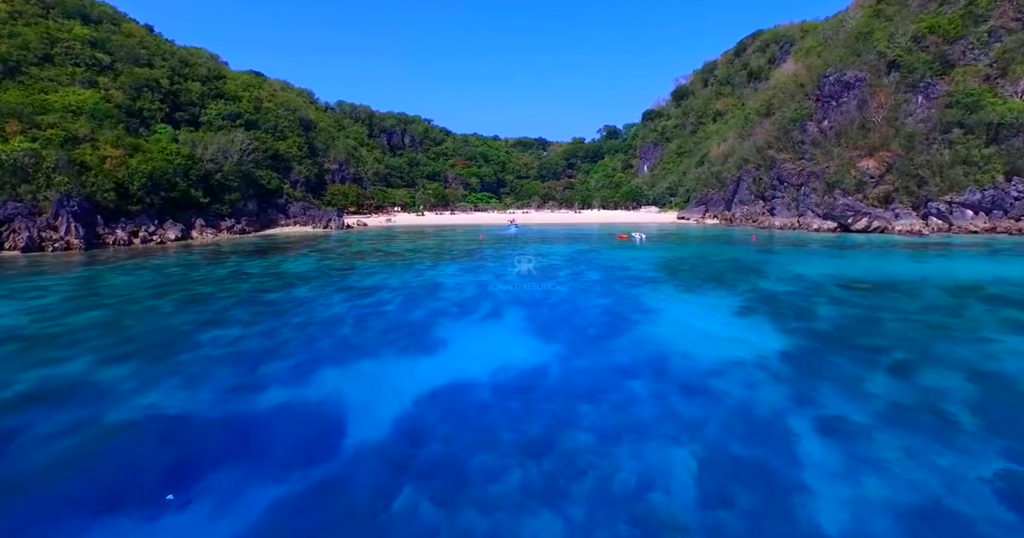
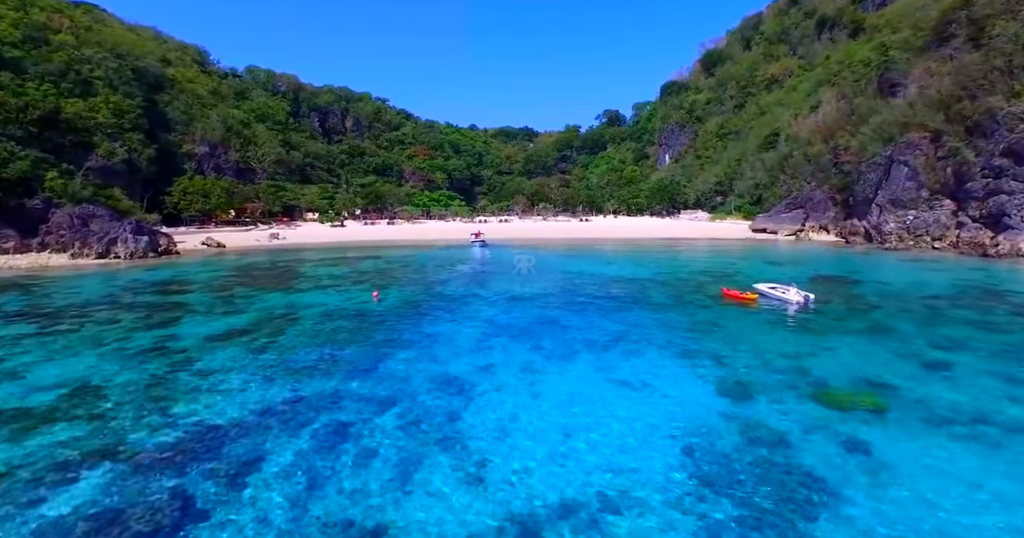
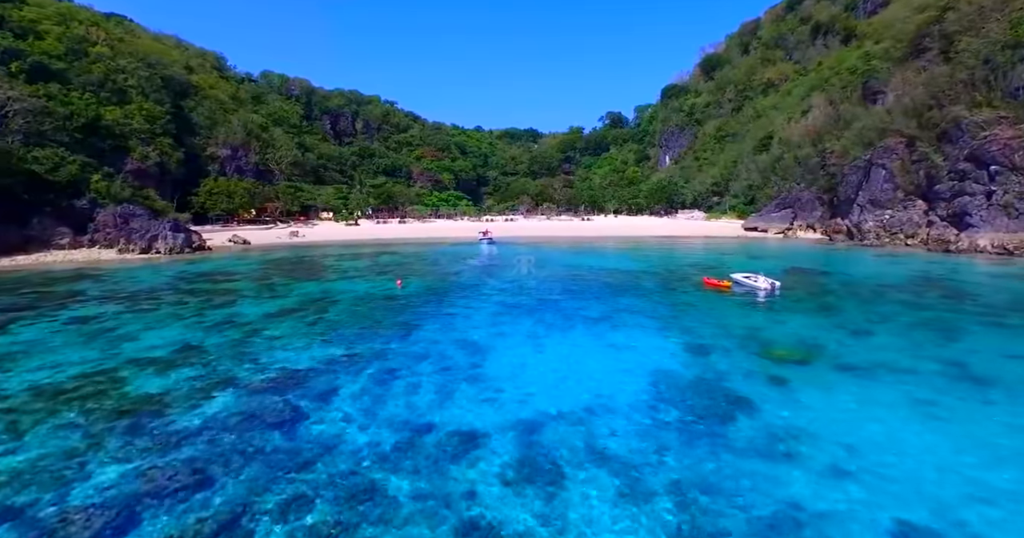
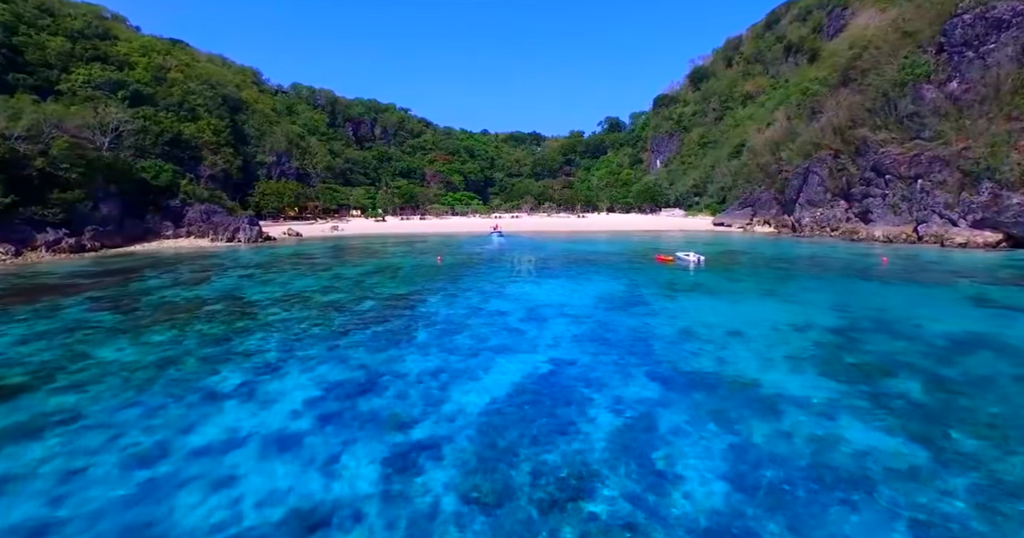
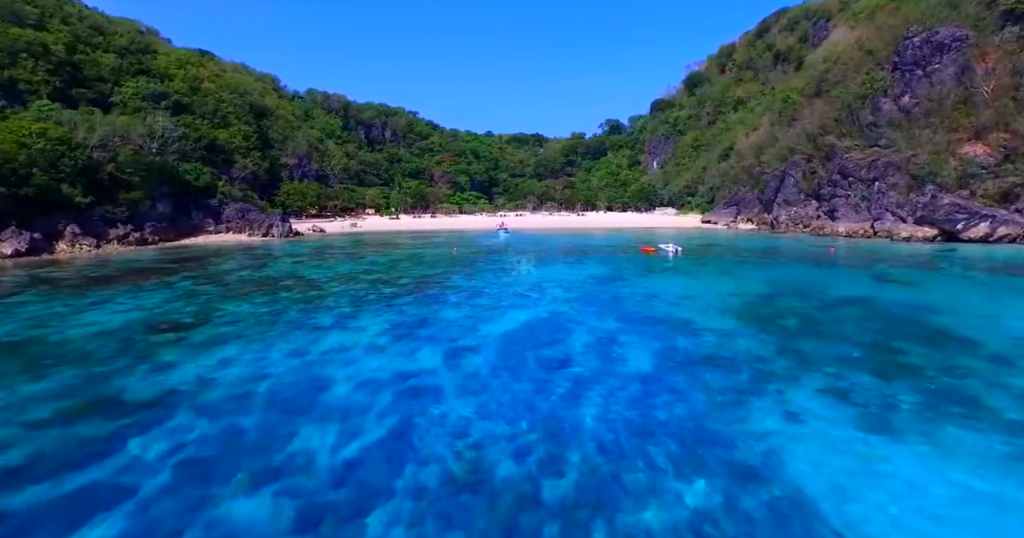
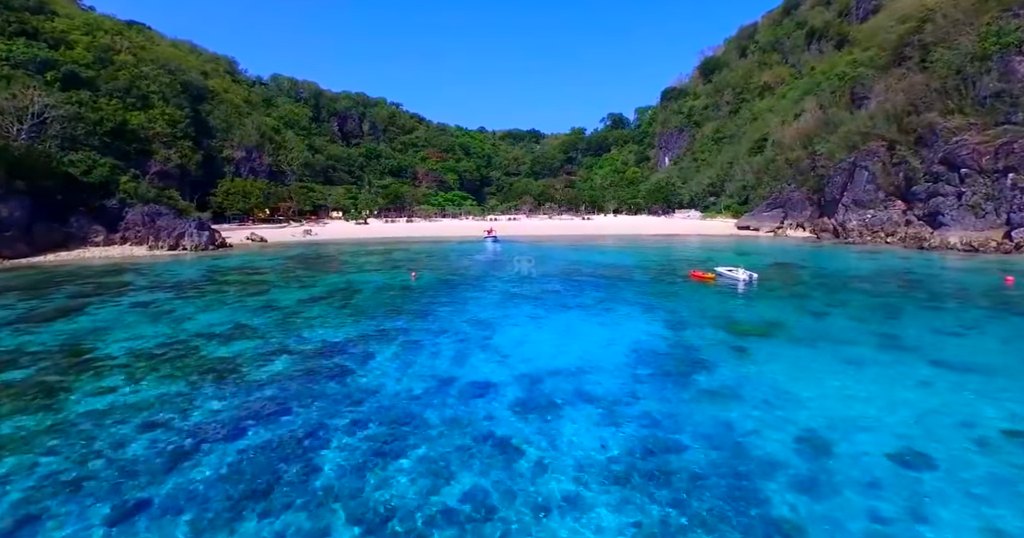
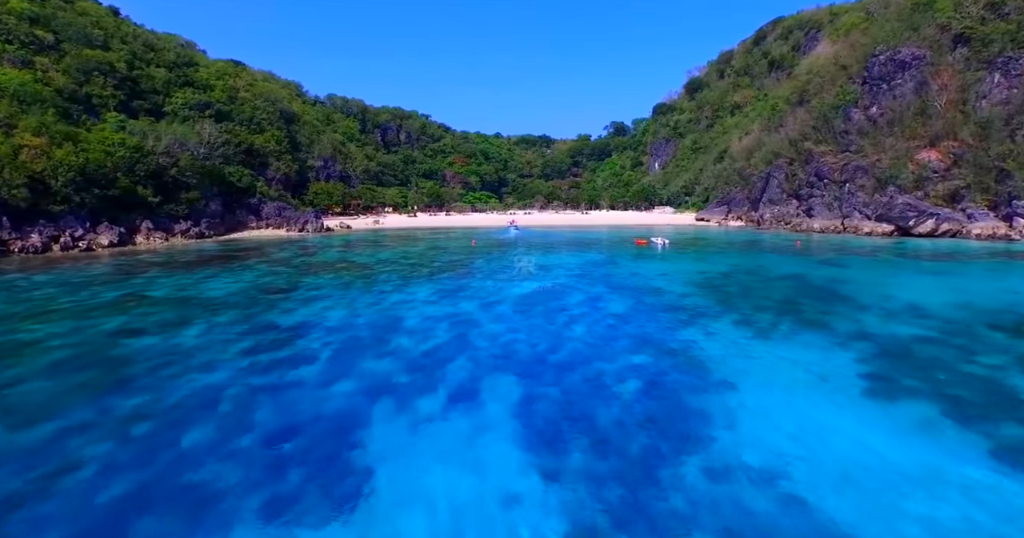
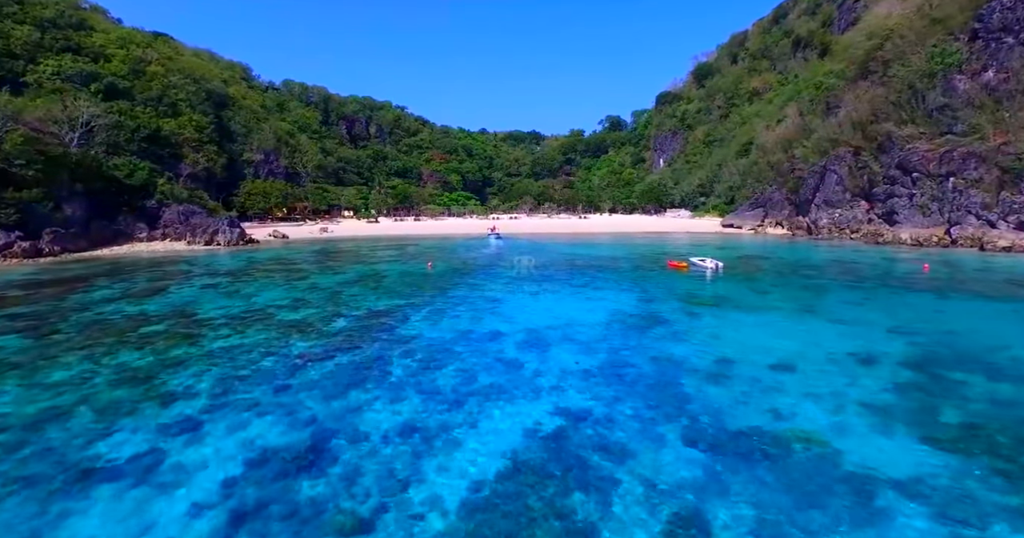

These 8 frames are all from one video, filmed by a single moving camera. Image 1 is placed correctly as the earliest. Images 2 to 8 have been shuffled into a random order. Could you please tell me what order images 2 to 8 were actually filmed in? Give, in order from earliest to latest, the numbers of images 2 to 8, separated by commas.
7, 5, 4, 8, 6, 3, 2
